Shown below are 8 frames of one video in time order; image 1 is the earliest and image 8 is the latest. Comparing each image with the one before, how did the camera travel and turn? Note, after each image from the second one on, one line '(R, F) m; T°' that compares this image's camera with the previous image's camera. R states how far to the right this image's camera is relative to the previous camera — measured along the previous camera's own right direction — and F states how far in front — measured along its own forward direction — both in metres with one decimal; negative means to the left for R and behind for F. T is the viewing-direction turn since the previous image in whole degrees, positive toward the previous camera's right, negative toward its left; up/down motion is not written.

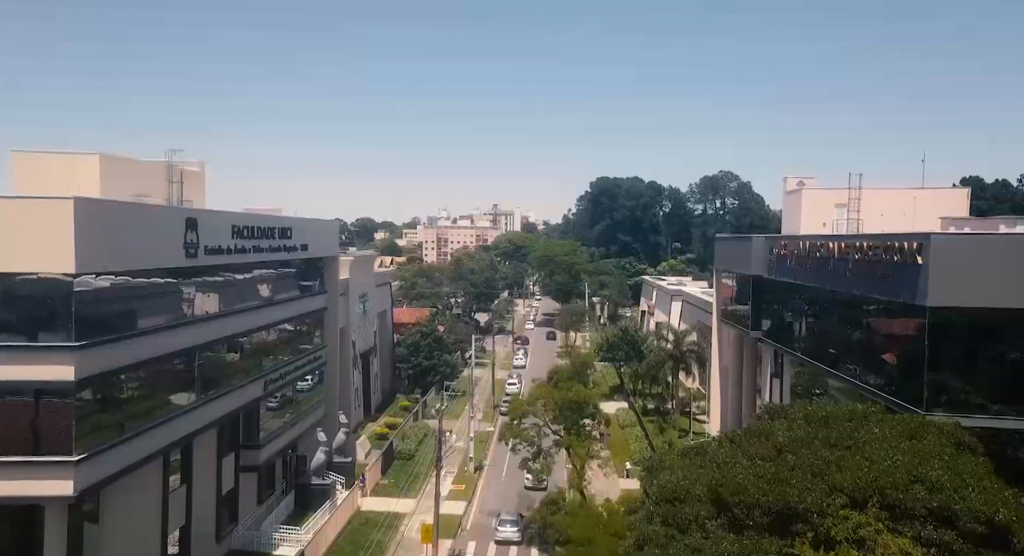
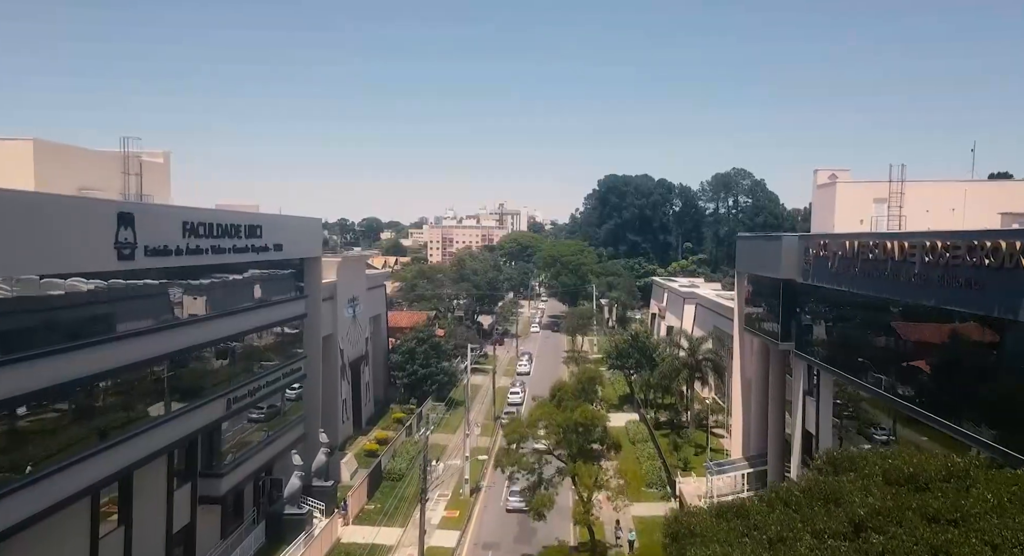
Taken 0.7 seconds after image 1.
(+0.3, +2.8) m; -1°
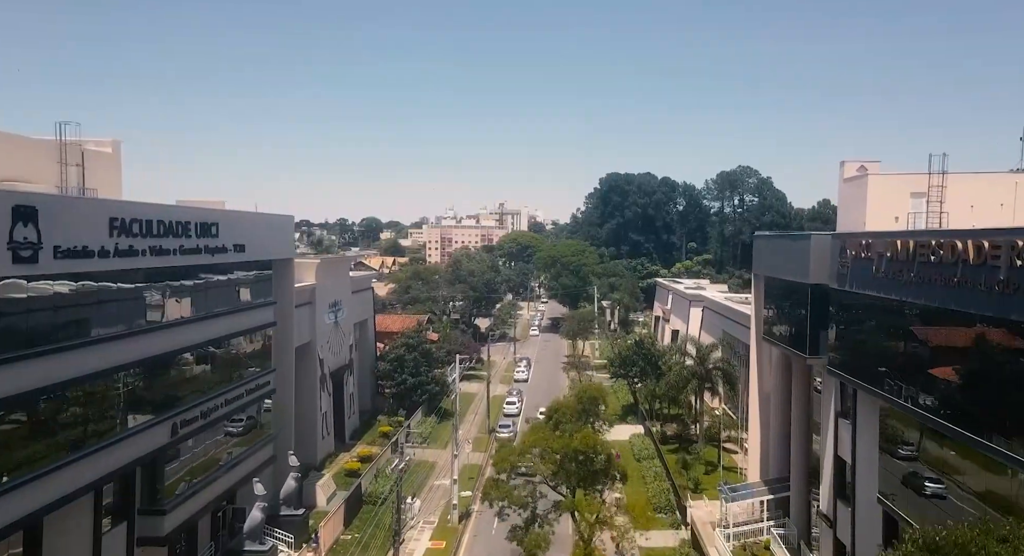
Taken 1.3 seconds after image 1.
(+0.3, +2.7) m; 0°
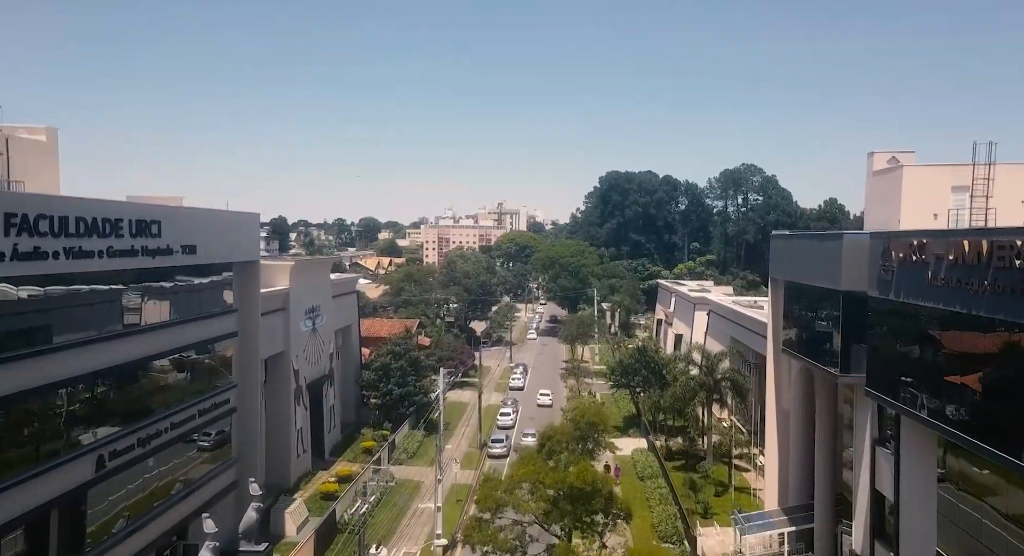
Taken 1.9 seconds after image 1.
(+0.3, +2.5) m; 0°
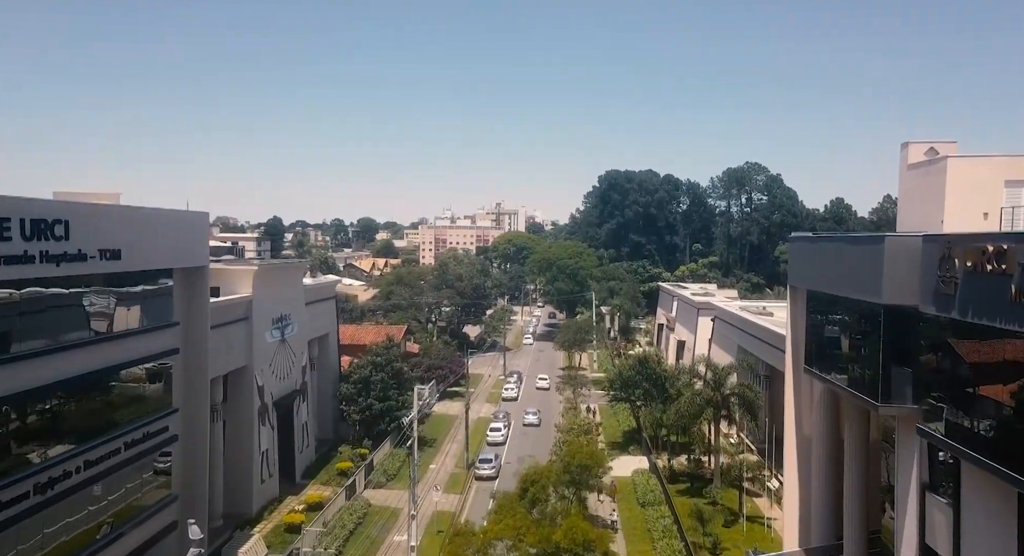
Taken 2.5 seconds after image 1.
(+0.4, +2.7) m; 0°
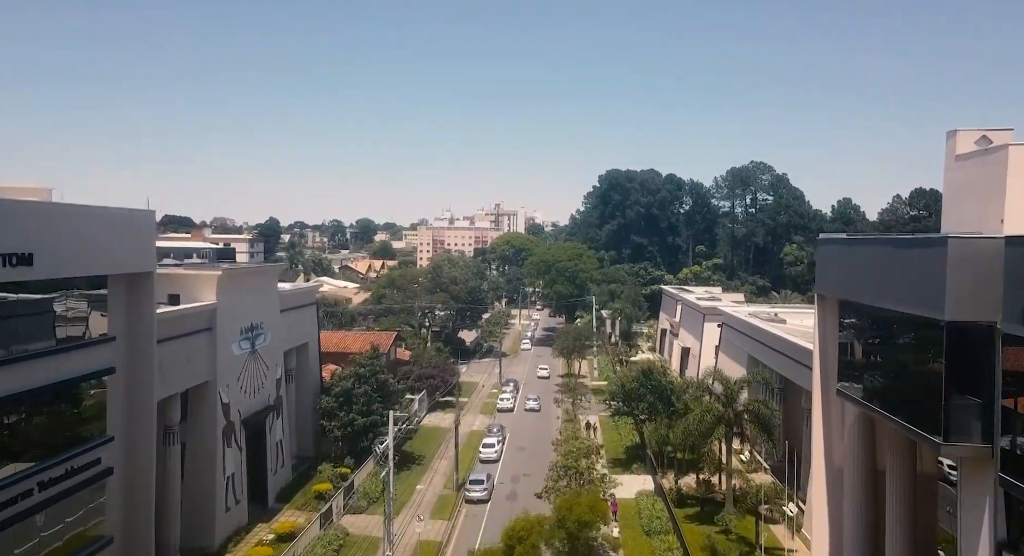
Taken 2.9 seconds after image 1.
(+0.3, +2.4) m; 0°
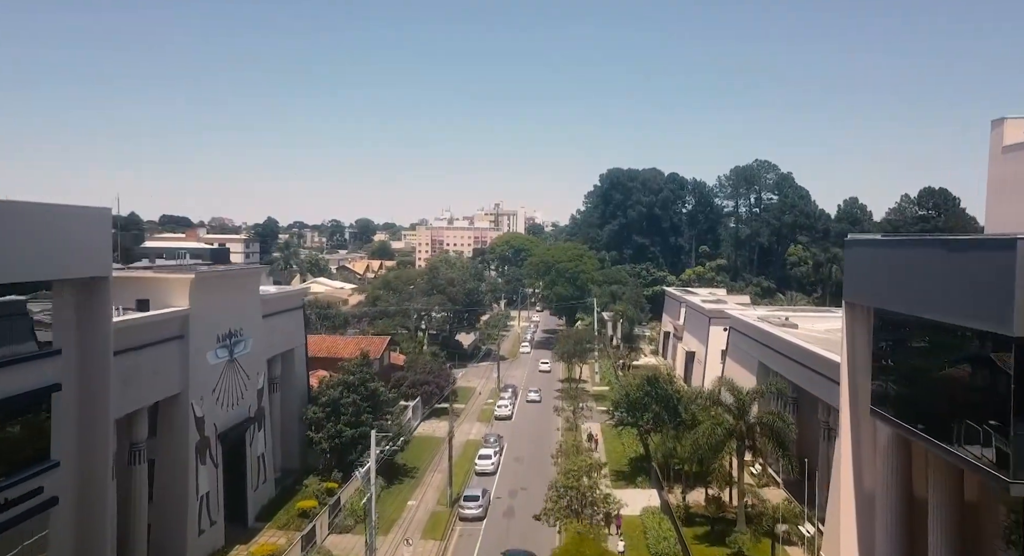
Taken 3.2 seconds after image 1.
(+0.1, +1.7) m; 0°
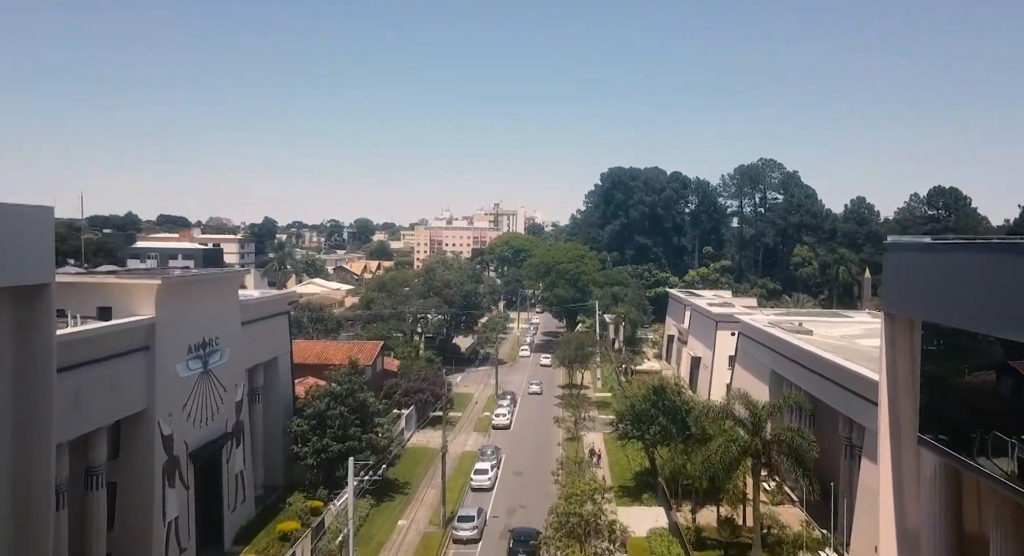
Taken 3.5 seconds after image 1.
(+0.1, +1.8) m; 0°
